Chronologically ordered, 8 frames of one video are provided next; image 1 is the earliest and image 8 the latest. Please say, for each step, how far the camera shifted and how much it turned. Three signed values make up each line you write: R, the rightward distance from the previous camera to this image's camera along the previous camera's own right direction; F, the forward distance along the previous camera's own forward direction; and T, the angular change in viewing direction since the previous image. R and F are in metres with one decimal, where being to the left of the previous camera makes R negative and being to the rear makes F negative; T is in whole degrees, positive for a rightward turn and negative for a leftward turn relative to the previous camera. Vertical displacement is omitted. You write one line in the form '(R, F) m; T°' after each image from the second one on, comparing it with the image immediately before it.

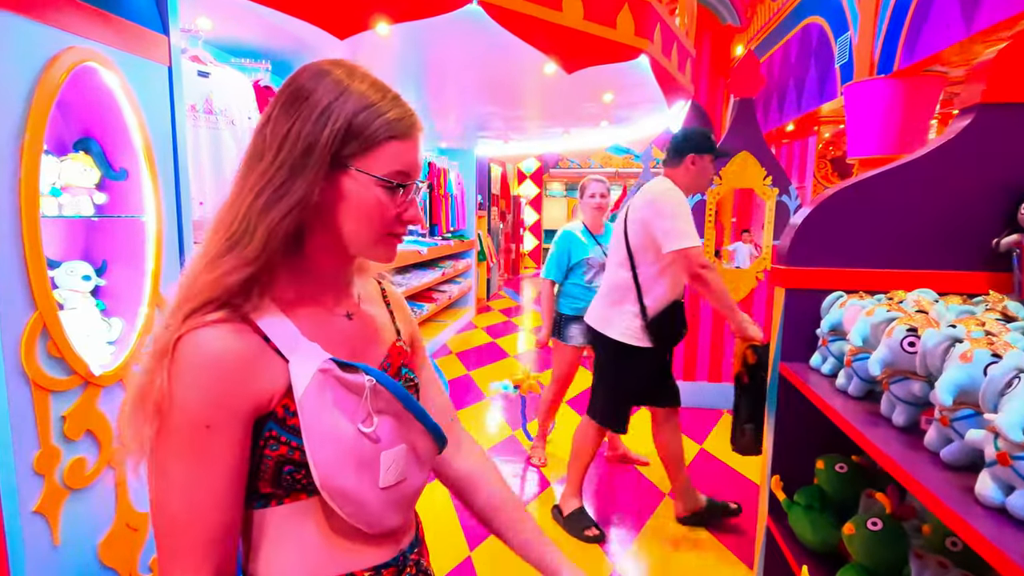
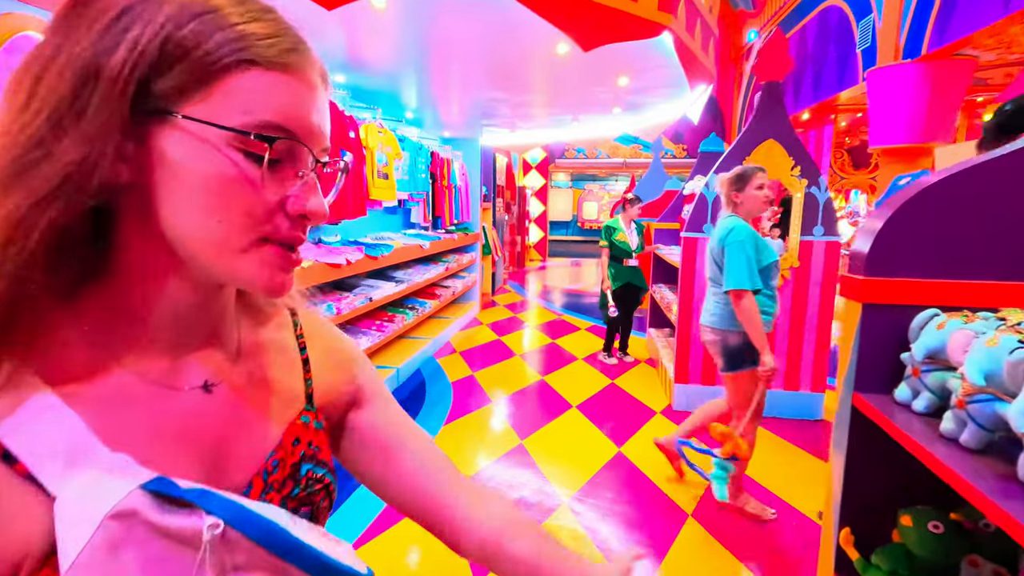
(0.0, +0.2) m; 0°
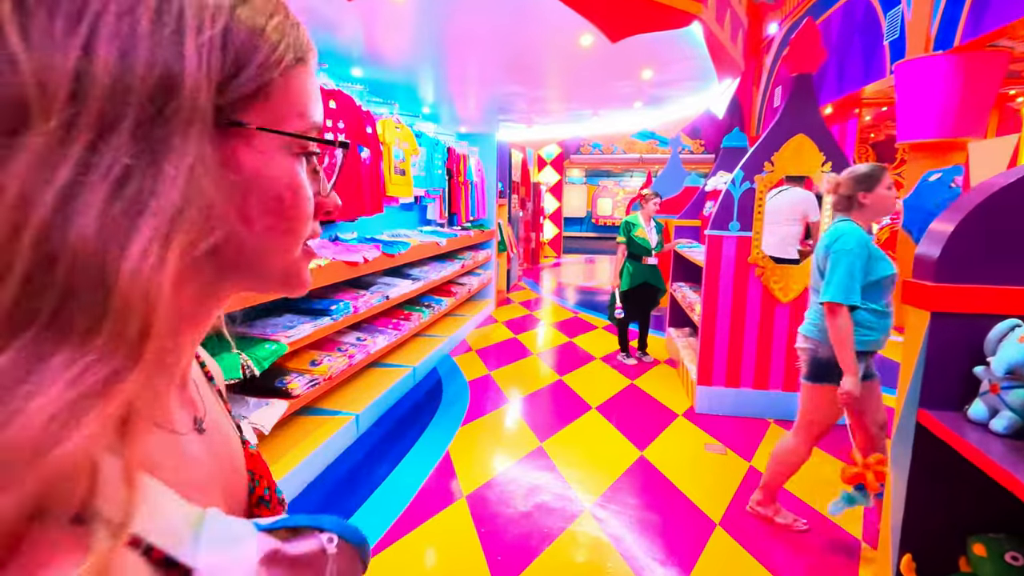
(0.0, +0.1) m; -1°
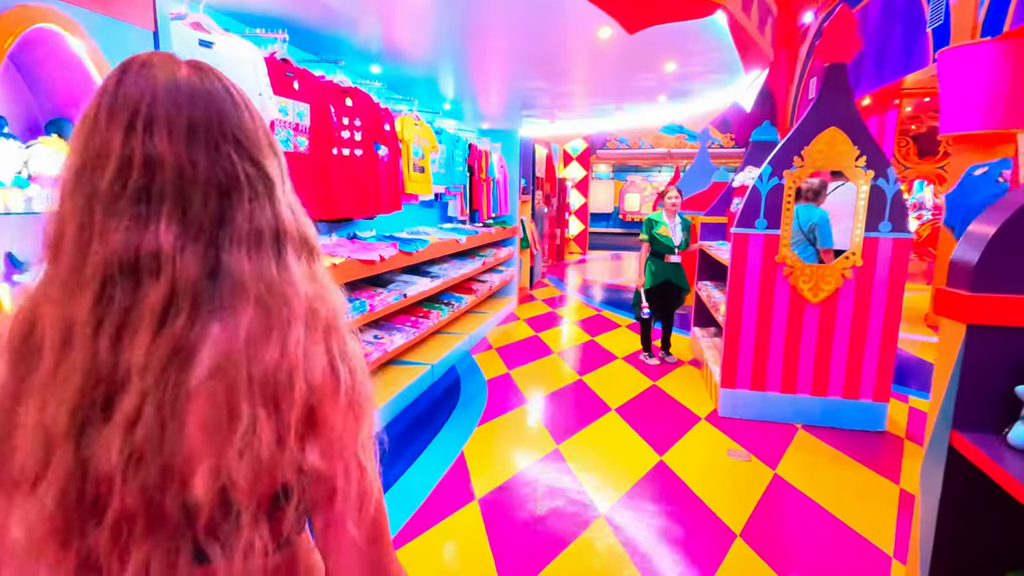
(+0.1, +0.1) m; -3°
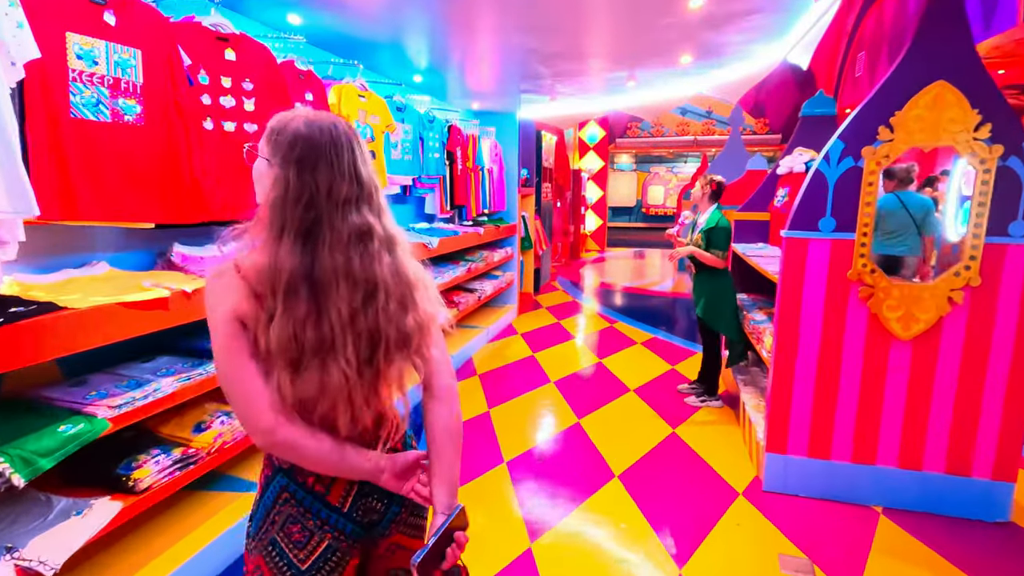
(+0.3, +0.9) m; -3°
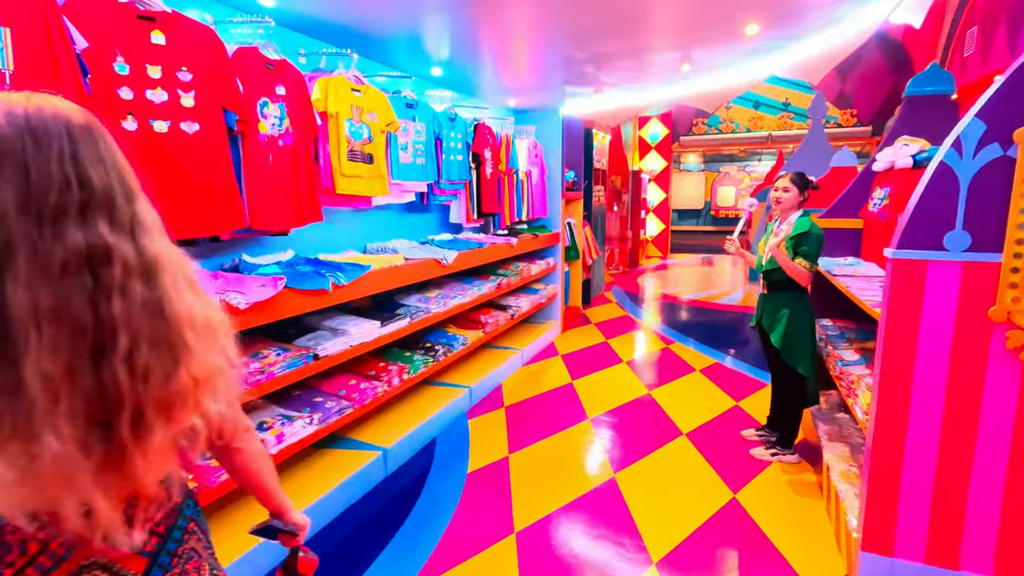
(+0.2, +0.5) m; -7°
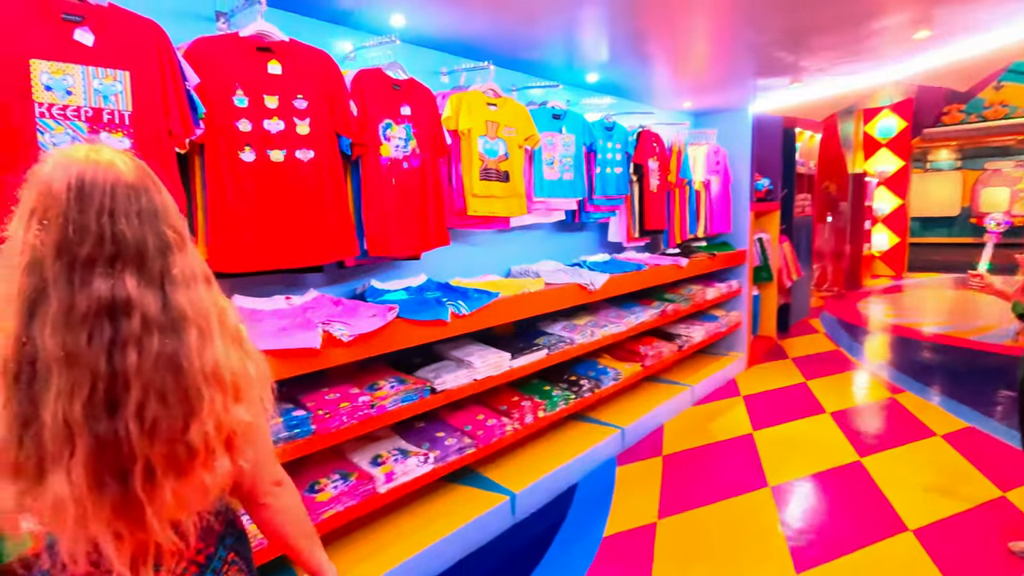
(+0.2, +0.4) m; -20°
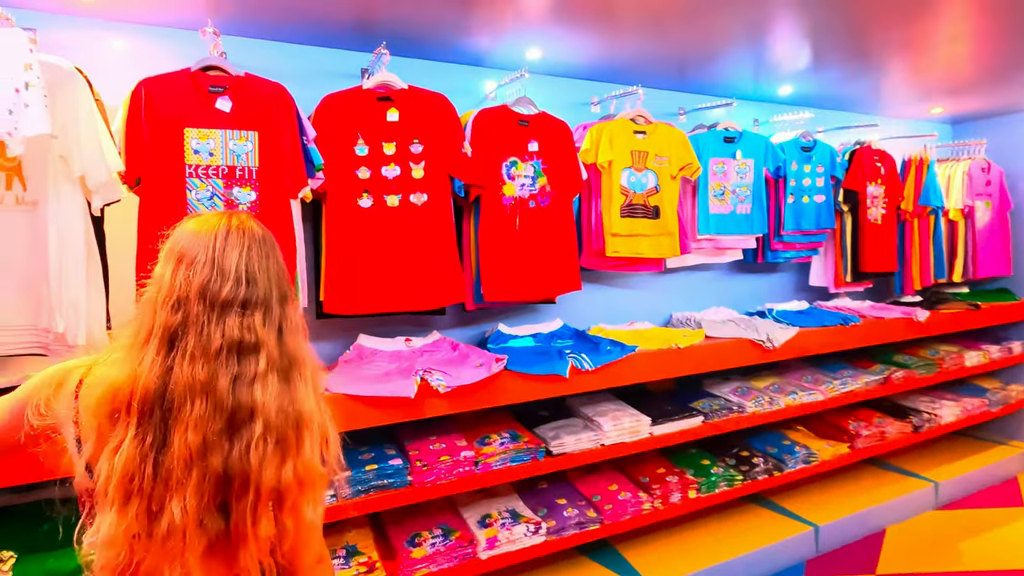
(+0.3, +0.3) m; -23°
